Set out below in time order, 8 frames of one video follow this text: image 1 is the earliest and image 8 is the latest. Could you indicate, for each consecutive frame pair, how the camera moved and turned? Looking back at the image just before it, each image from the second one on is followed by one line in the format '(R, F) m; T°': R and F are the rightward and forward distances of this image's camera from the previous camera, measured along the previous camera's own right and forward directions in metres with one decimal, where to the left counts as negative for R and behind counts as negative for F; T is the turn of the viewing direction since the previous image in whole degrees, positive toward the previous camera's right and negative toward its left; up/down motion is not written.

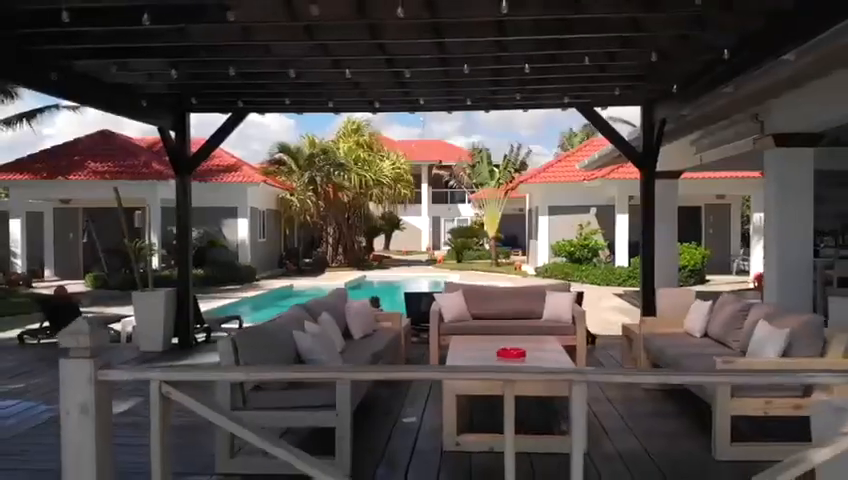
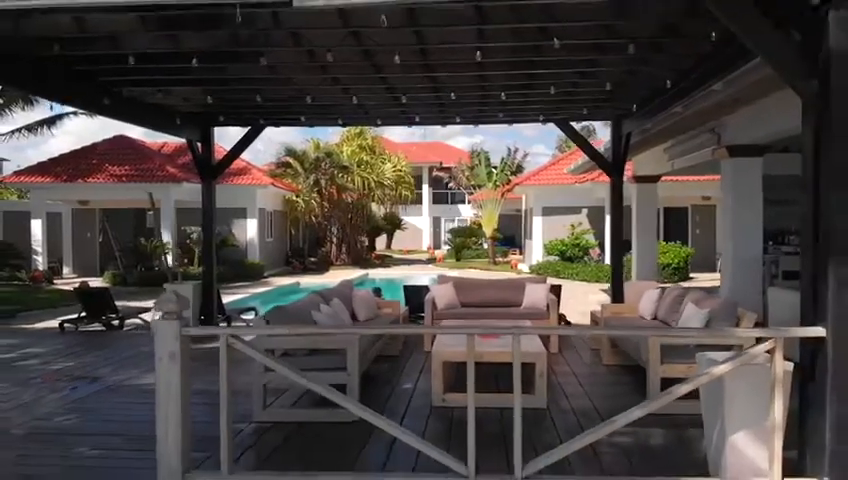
(+0.1, -1.1) m; 0°
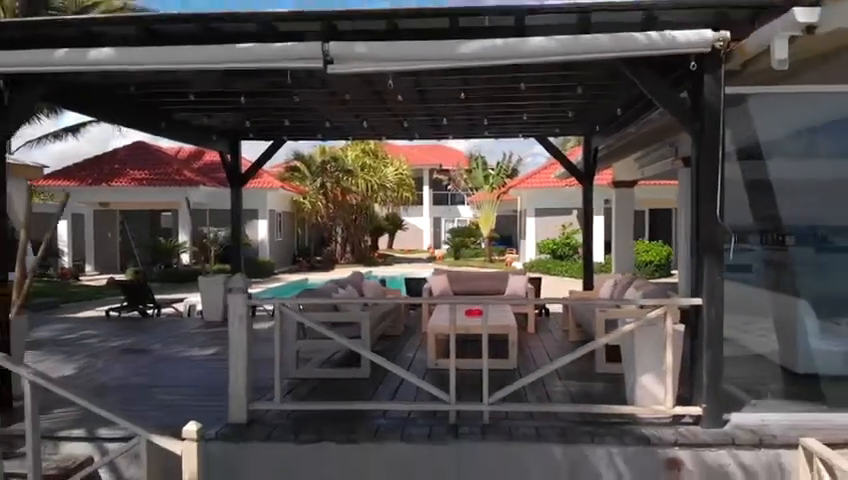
(0.0, -1.4) m; 0°
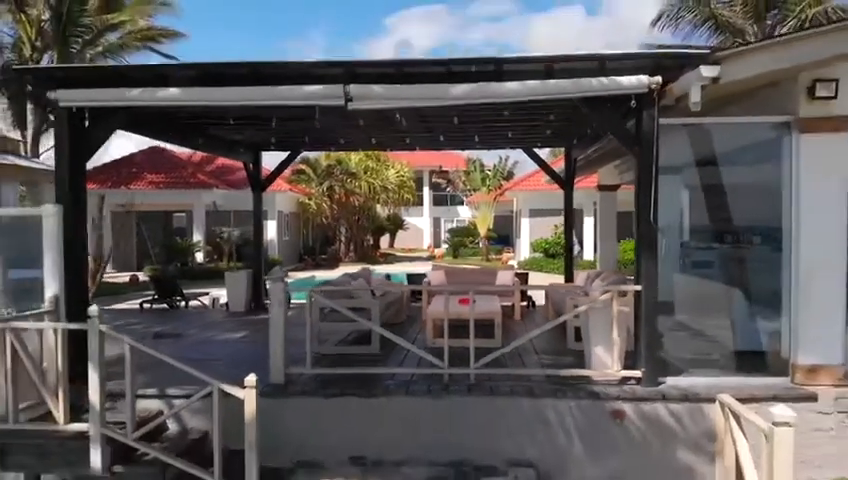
(0.0, -1.4) m; 0°
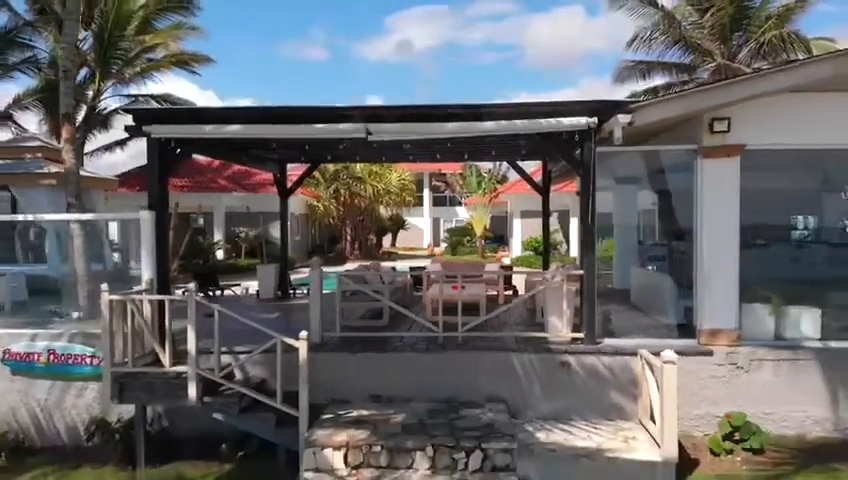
(0.0, -2.3) m; 0°
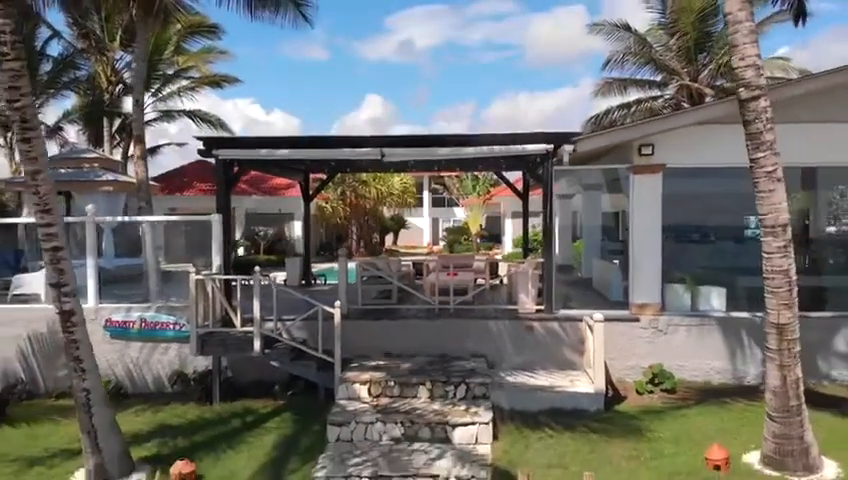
(0.0, -2.9) m; 0°
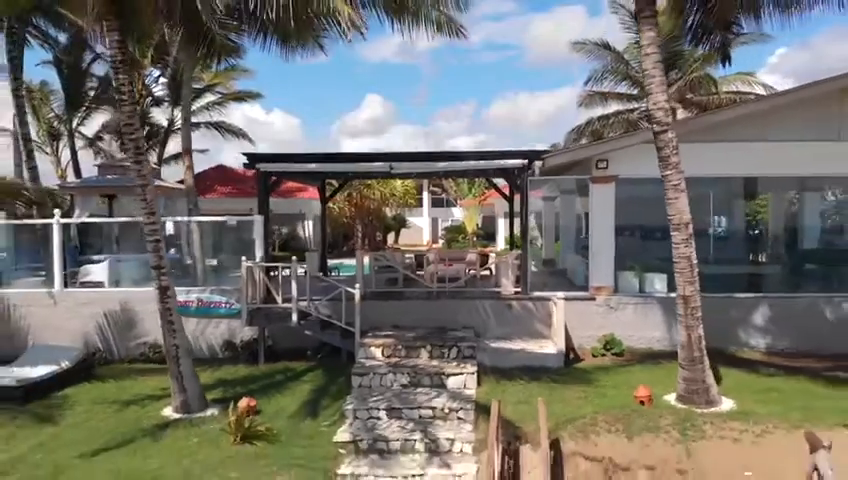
(0.0, -2.9) m; 0°
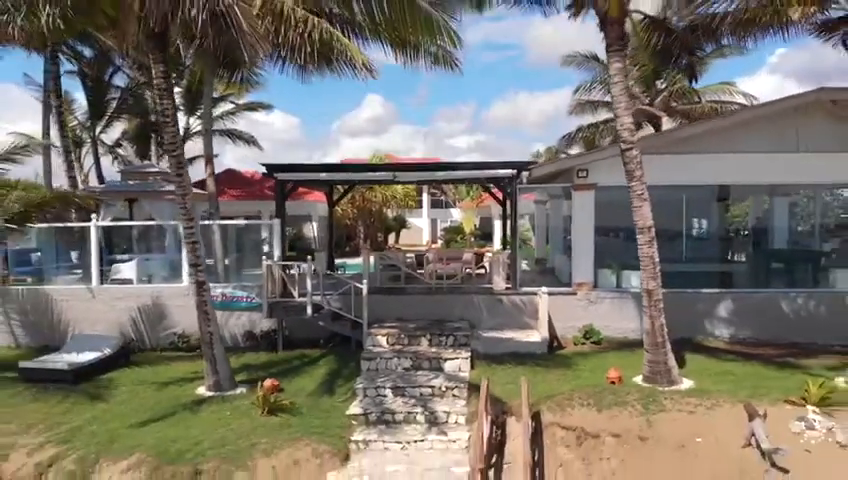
(0.0, -1.8) m; 0°
